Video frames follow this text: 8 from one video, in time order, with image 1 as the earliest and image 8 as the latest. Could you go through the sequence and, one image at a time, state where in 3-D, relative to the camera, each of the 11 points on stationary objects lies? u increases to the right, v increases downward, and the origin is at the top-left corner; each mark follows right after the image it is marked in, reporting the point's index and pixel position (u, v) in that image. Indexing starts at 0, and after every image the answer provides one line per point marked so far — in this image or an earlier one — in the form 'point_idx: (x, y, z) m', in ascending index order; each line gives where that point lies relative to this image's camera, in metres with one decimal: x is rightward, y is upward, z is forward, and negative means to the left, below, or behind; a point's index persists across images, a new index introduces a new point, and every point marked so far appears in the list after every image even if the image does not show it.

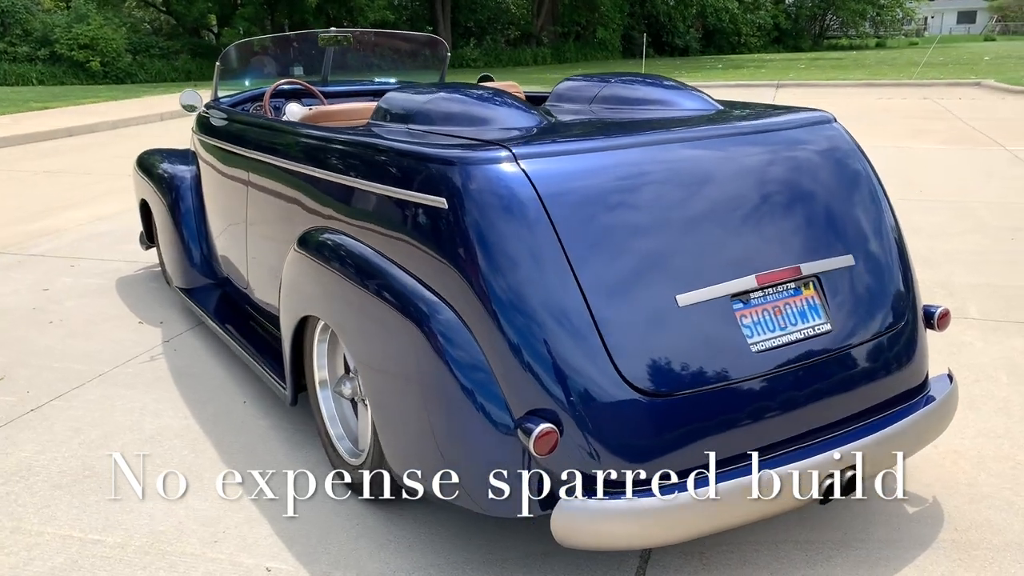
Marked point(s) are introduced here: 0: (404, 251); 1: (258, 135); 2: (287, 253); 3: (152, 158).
0: (-0.3, +0.1, +2.4) m
1: (-1.1, +0.6, +3.7) m
2: (-0.8, +0.1, +3.4) m
3: (-2.0, +0.7, +4.9) m
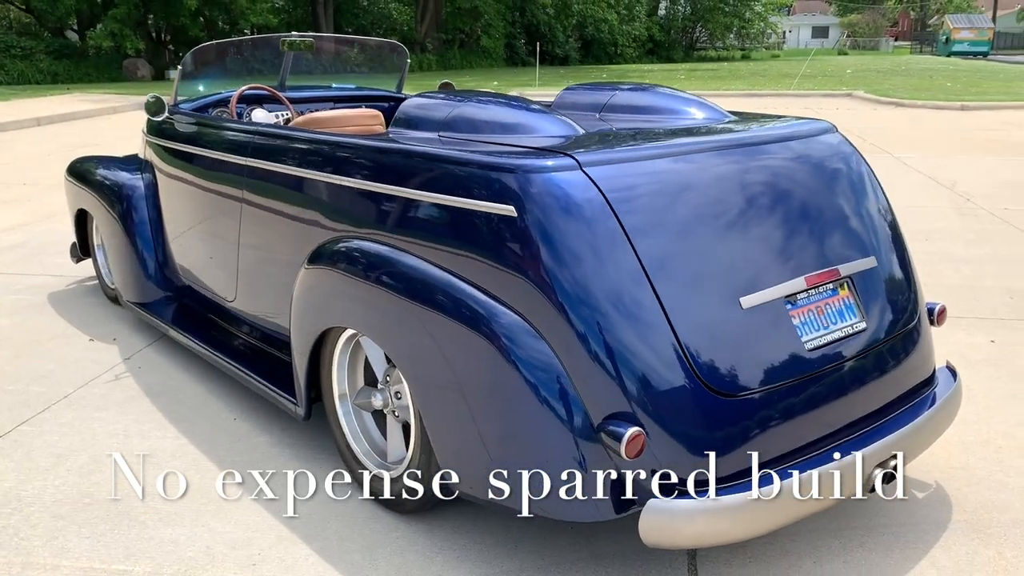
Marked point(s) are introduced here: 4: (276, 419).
0: (-0.2, +0.1, +2.4) m
1: (-1.1, +0.6, +3.5) m
2: (-0.9, +0.1, +3.3) m
3: (-2.2, +0.6, +4.6) m
4: (-0.8, -0.5, +3.2) m
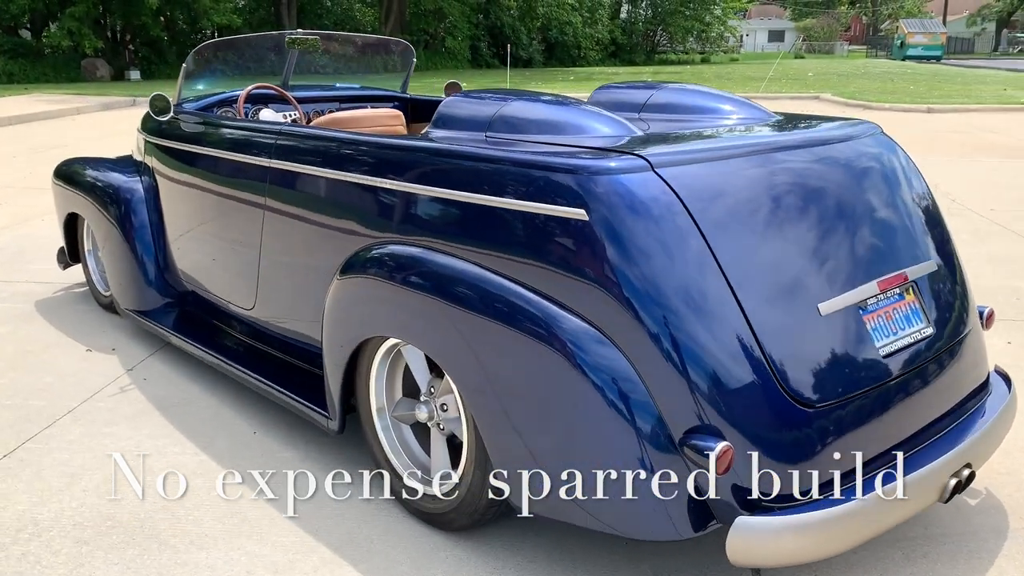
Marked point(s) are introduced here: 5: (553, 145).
0: (0.0, +0.1, +2.3) m
1: (-1.0, +0.5, +3.4) m
2: (-0.7, +0.1, +3.1) m
3: (-2.2, +0.6, +4.4) m
4: (-0.7, -0.5, +3.1) m
5: (+0.1, +0.4, +2.4) m
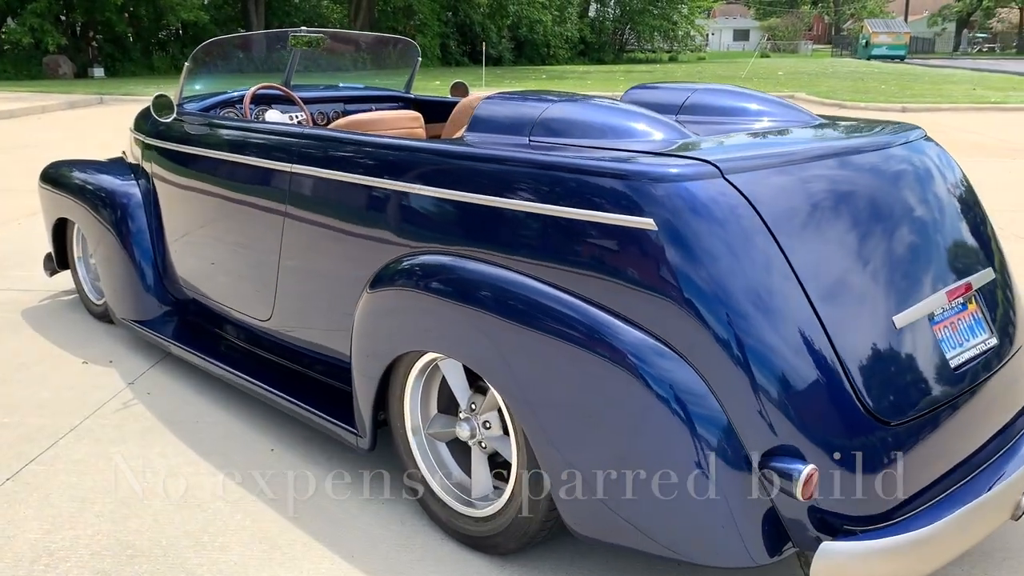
0: (+0.1, 0.0, +2.2) m
1: (-0.9, +0.5, +3.2) m
2: (-0.7, 0.0, +3.0) m
3: (-2.2, +0.6, +4.3) m
4: (-0.6, -0.5, +2.9) m
5: (+0.2, +0.3, +2.3) m
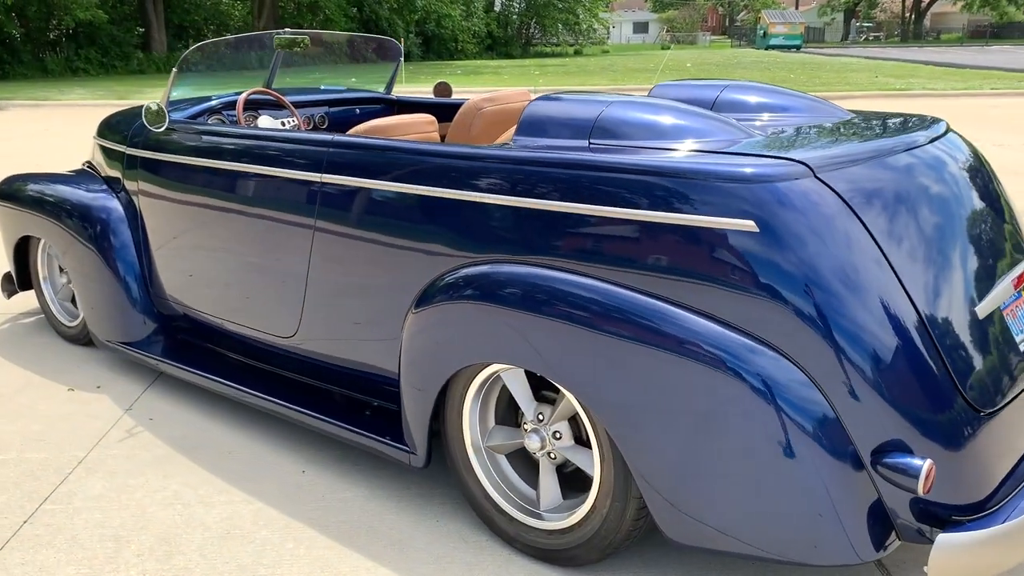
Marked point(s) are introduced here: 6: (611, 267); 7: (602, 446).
0: (+0.3, 0.0, +2.1) m
1: (-0.9, +0.5, +3.1) m
2: (-0.6, 0.0, +2.9) m
3: (-2.2, +0.5, +4.0) m
4: (-0.5, -0.6, +2.8) m
5: (+0.4, +0.3, +2.2) m
6: (+0.2, +0.1, +2.2) m
7: (+0.2, -0.4, +2.1) m
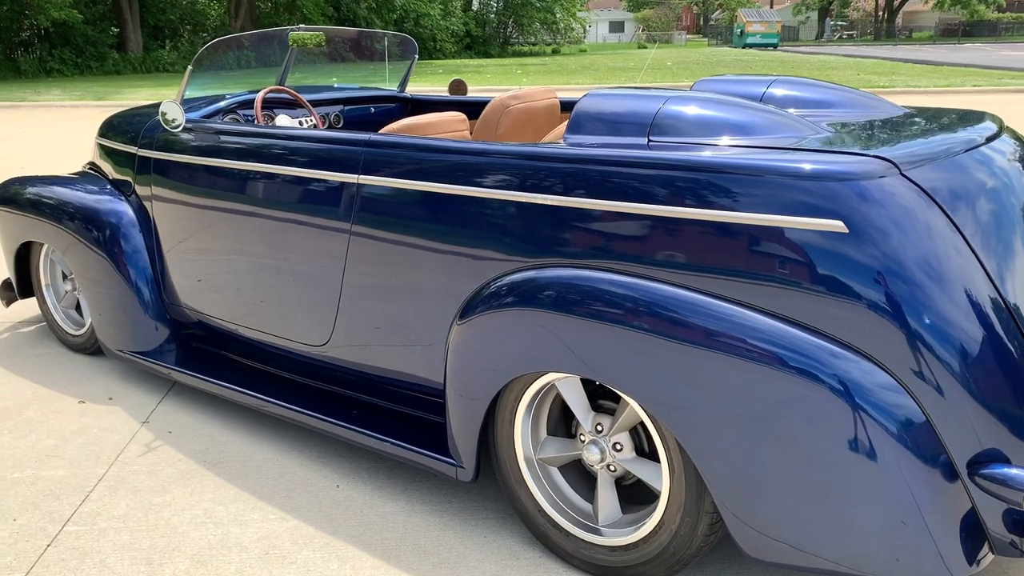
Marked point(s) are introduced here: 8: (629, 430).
0: (+0.4, 0.0, +2.0) m
1: (-0.8, +0.4, +3.0) m
2: (-0.4, 0.0, +2.8) m
3: (-2.1, +0.4, +3.8) m
4: (-0.4, -0.6, +2.7) m
5: (+0.5, +0.3, +2.1) m
6: (+0.4, 0.0, +2.1) m
7: (+0.4, -0.4, +2.0) m
8: (+0.3, -0.3, +2.1) m
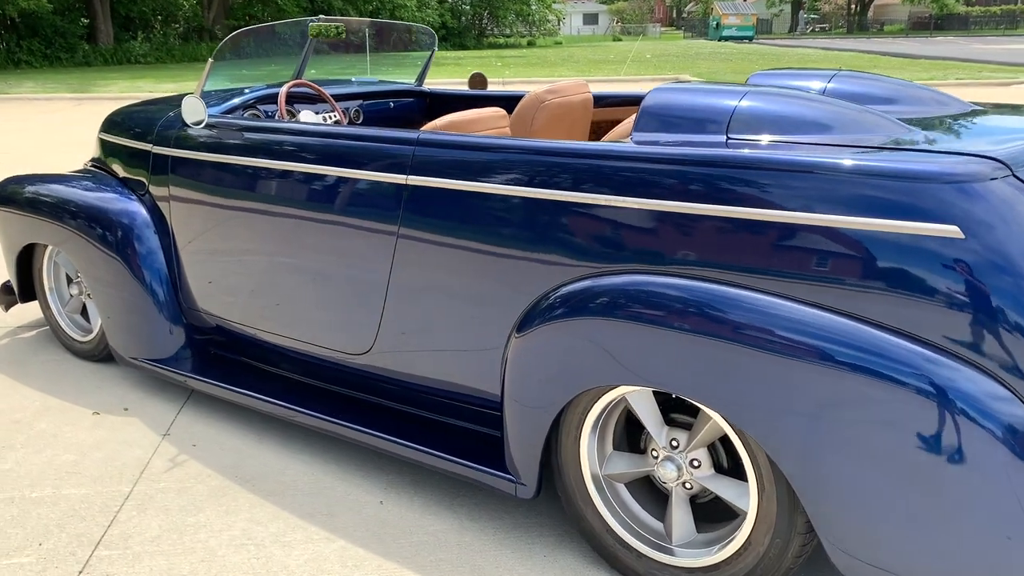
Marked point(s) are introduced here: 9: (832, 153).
0: (+0.6, 0.0, +1.9) m
1: (-0.6, +0.4, +2.8) m
2: (-0.3, 0.0, +2.6) m
3: (-2.0, +0.4, +3.6) m
4: (-0.2, -0.6, +2.6) m
5: (+0.7, +0.3, +2.0) m
6: (+0.5, 0.0, +2.0) m
7: (+0.5, -0.4, +1.9) m
8: (+0.4, -0.4, +2.0) m
9: (+0.7, +0.3, +2.0) m
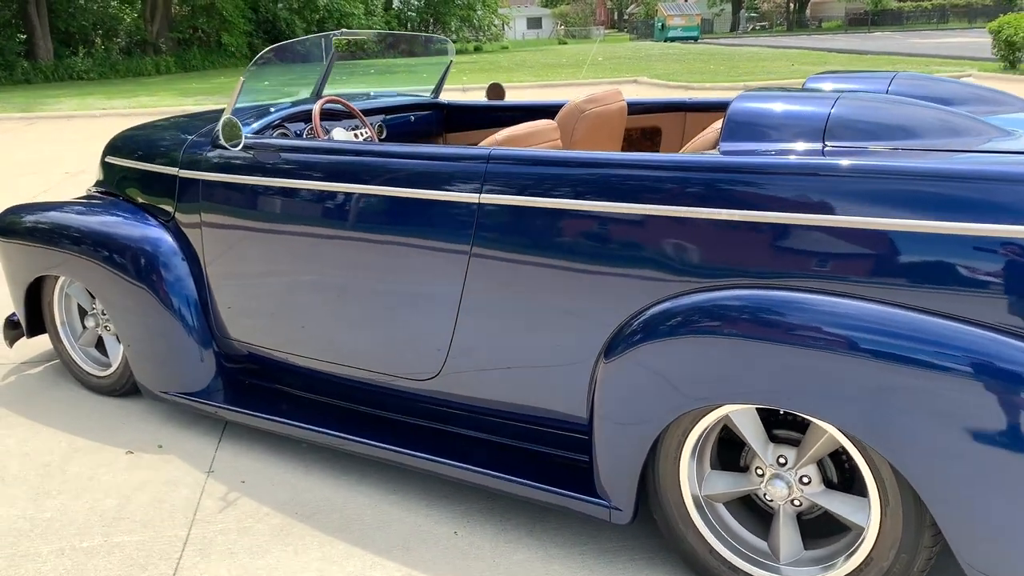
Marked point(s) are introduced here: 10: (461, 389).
0: (+0.8, 0.0, +1.9) m
1: (-0.5, +0.4, +2.7) m
2: (-0.1, -0.1, +2.5) m
3: (-1.9, +0.3, +3.4) m
4: (0.0, -0.7, +2.5) m
5: (+0.9, +0.3, +2.0) m
6: (+0.8, 0.0, +1.9) m
7: (+0.8, -0.4, +1.9) m
8: (+0.7, -0.4, +2.0) m
9: (+0.9, +0.3, +1.9) m
10: (-0.1, -0.3, +2.6) m
